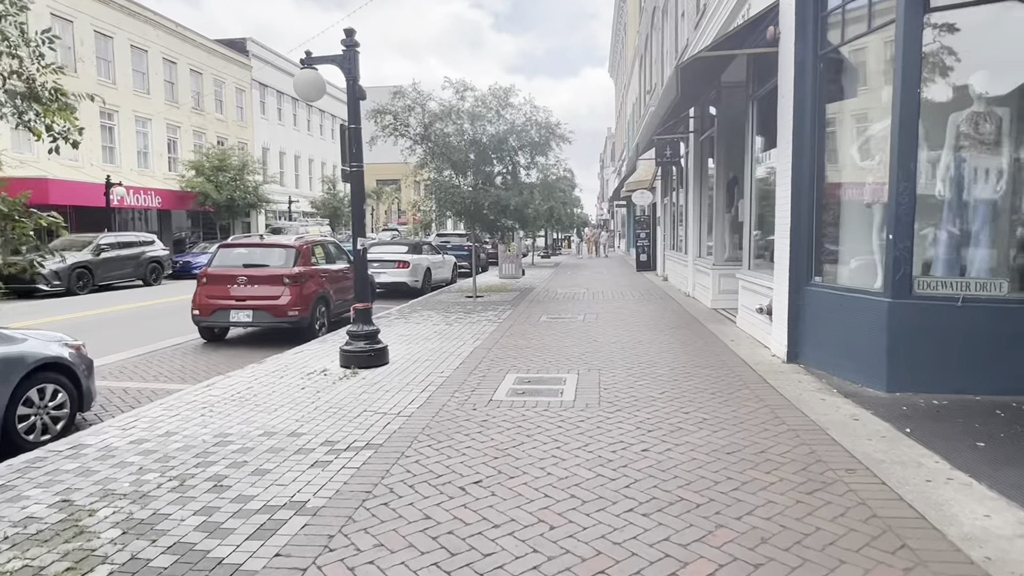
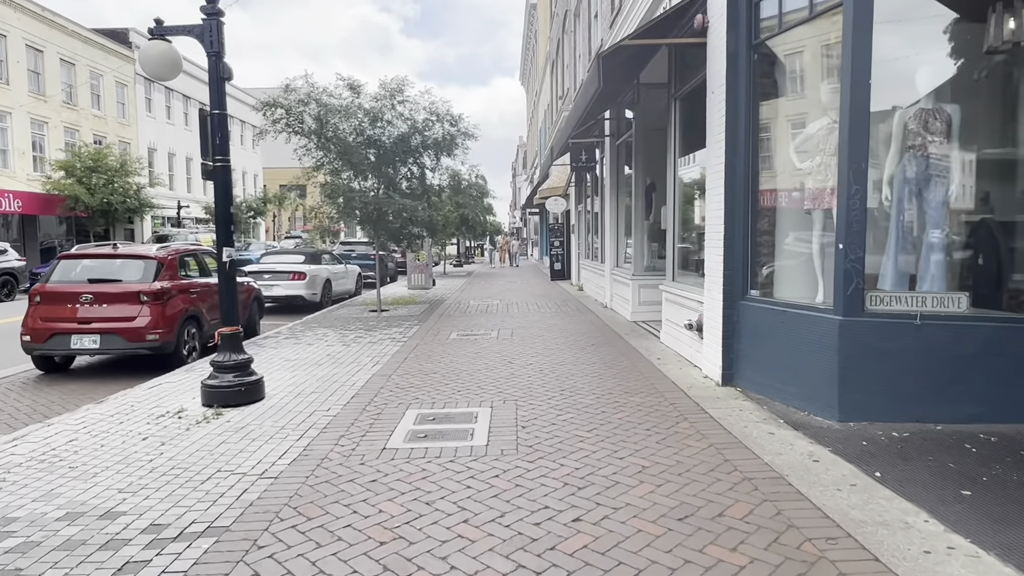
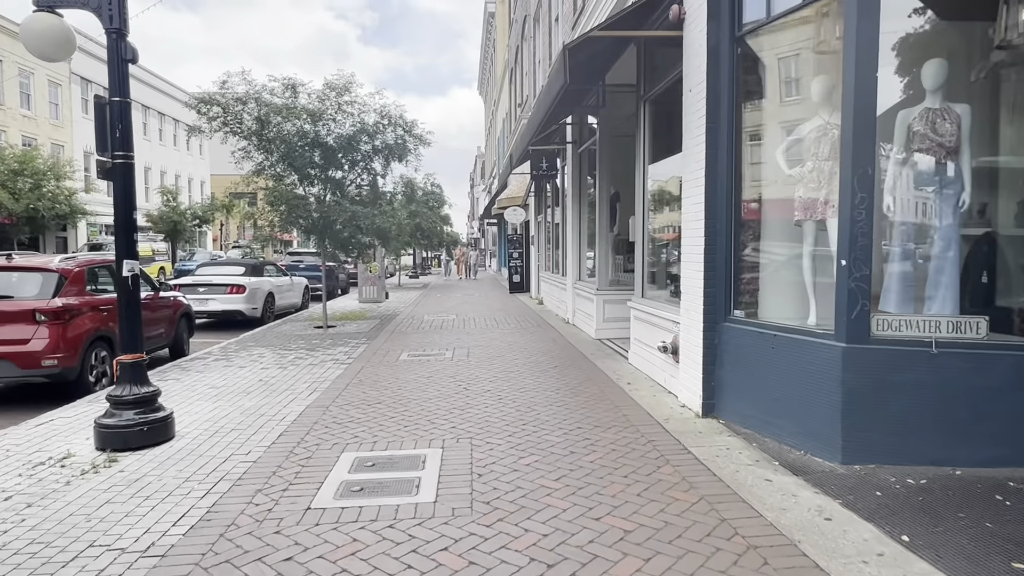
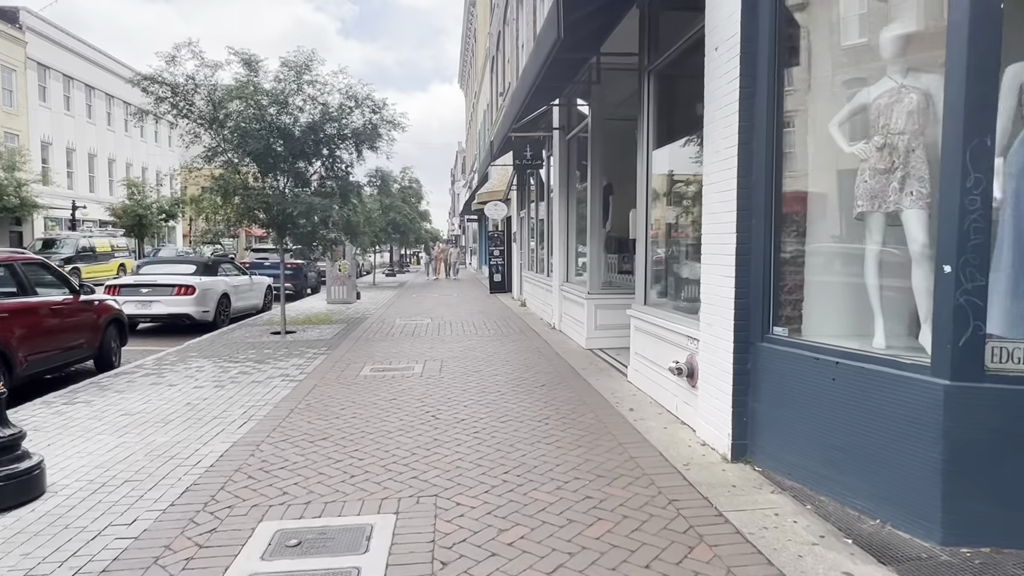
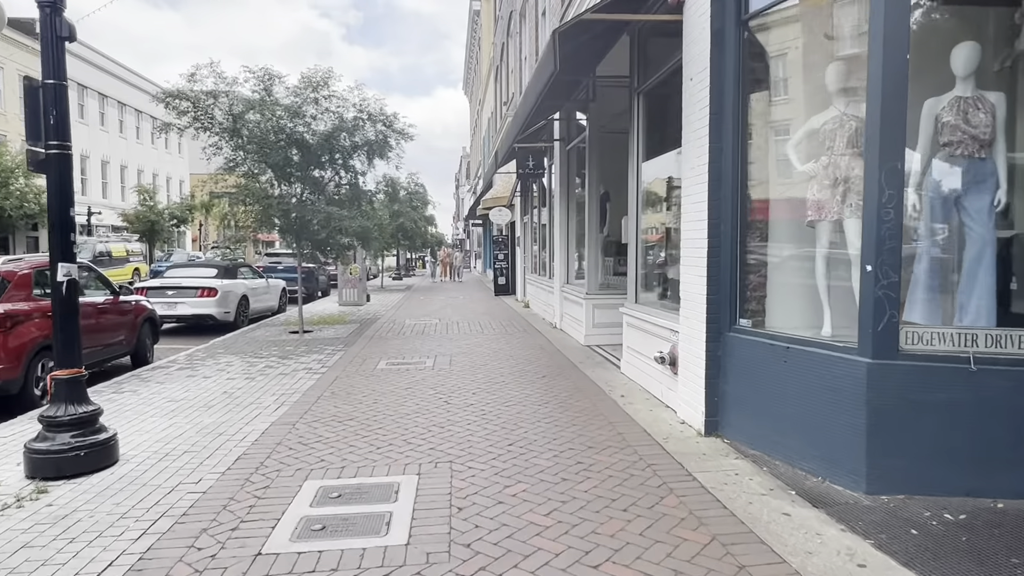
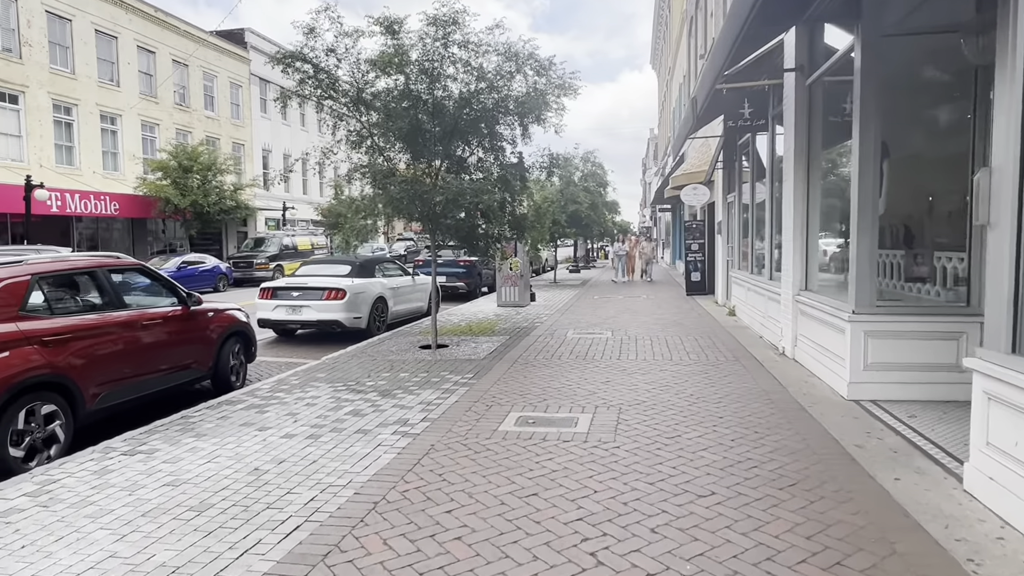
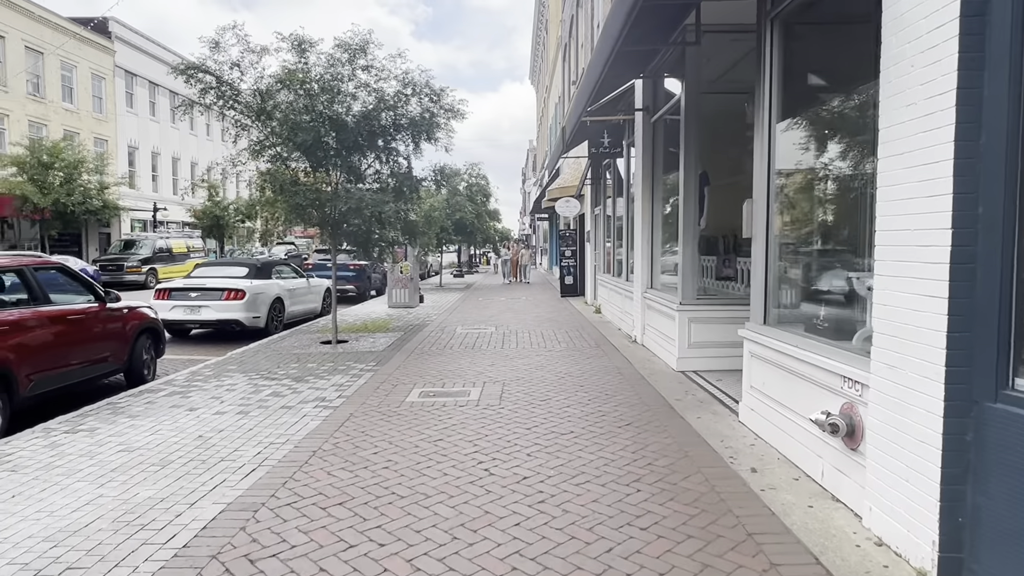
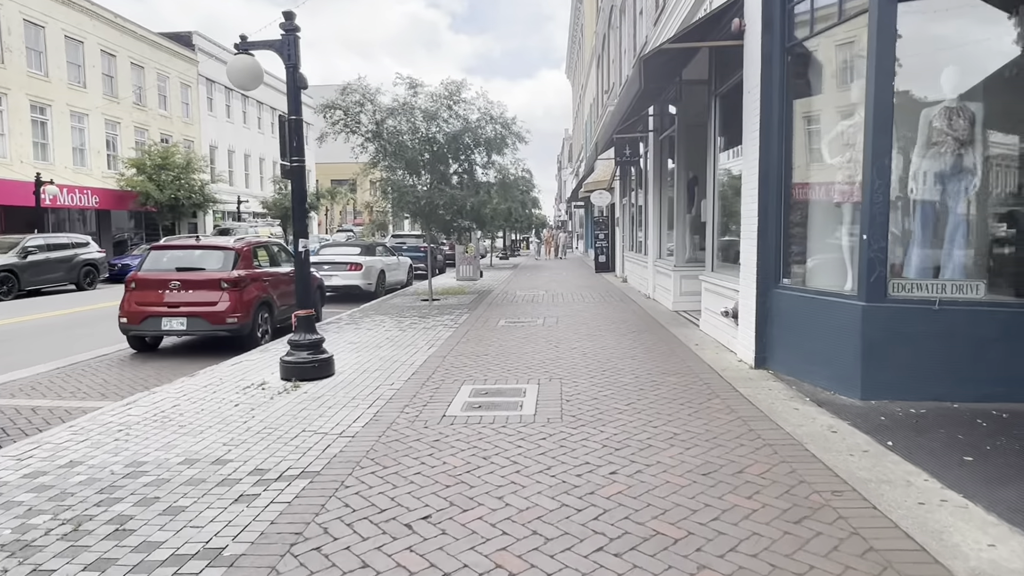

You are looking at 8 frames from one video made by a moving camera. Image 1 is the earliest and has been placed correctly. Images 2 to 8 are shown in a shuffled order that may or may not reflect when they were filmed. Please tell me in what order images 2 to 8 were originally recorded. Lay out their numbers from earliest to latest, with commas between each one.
8, 2, 3, 5, 4, 7, 6
